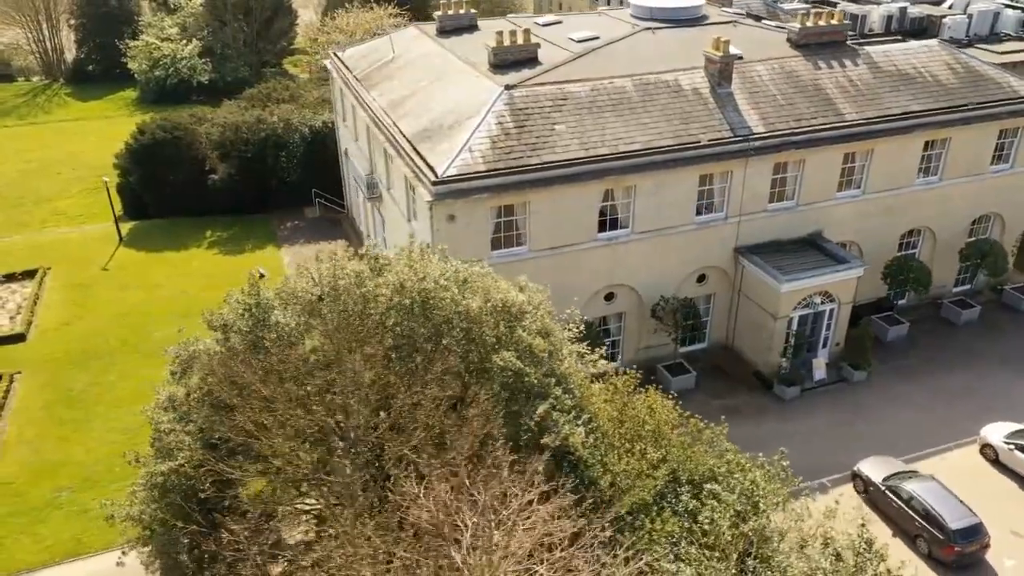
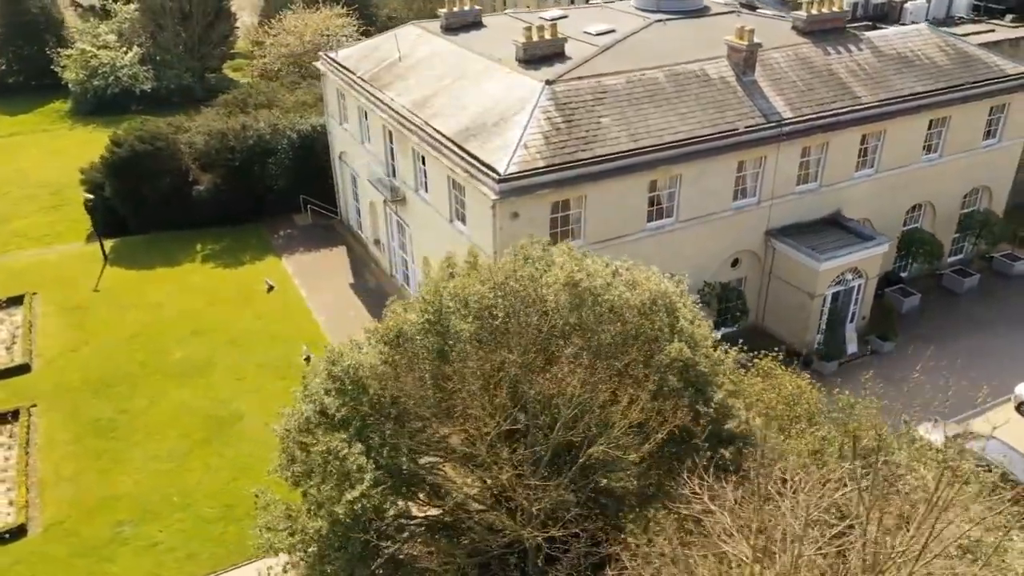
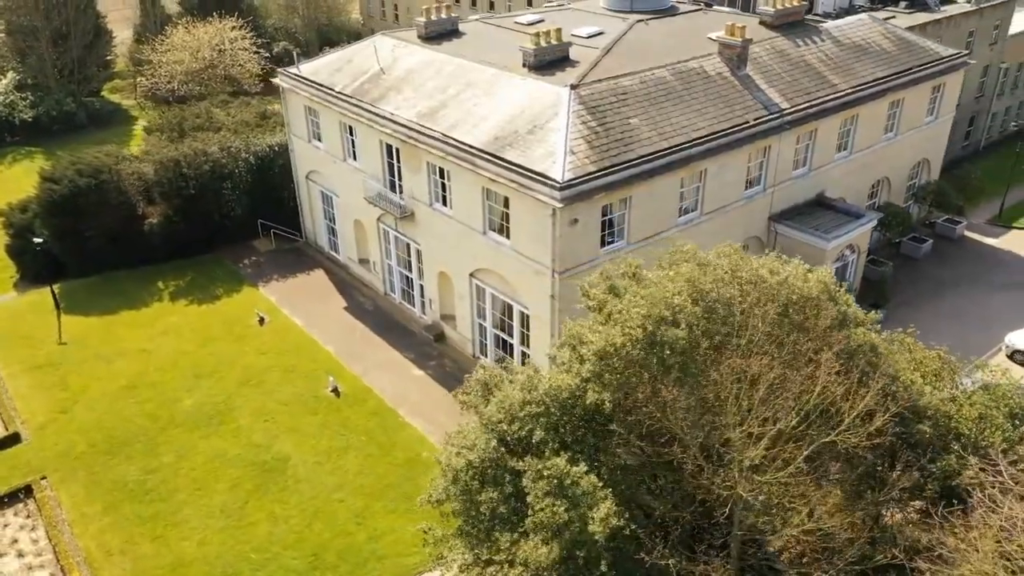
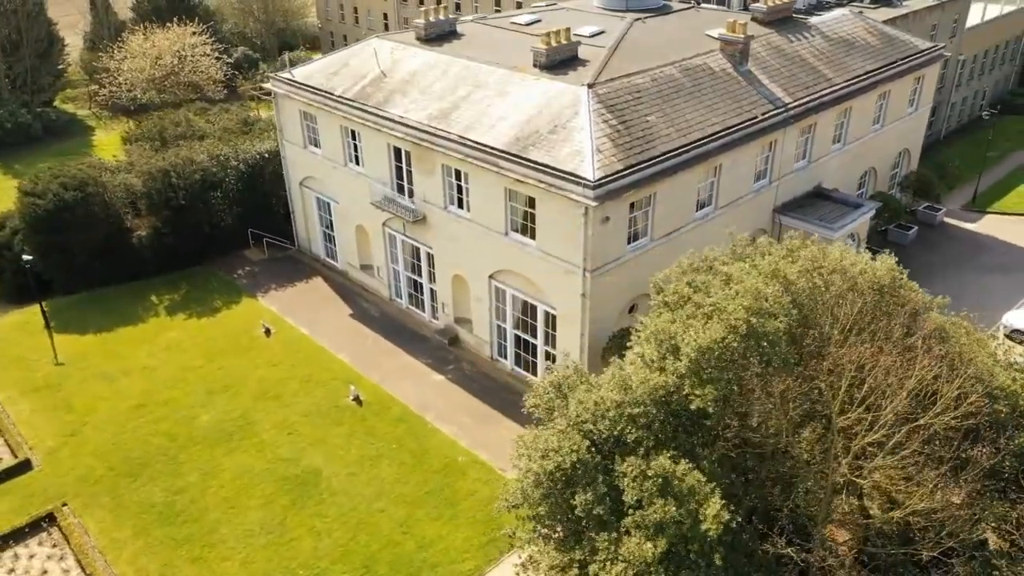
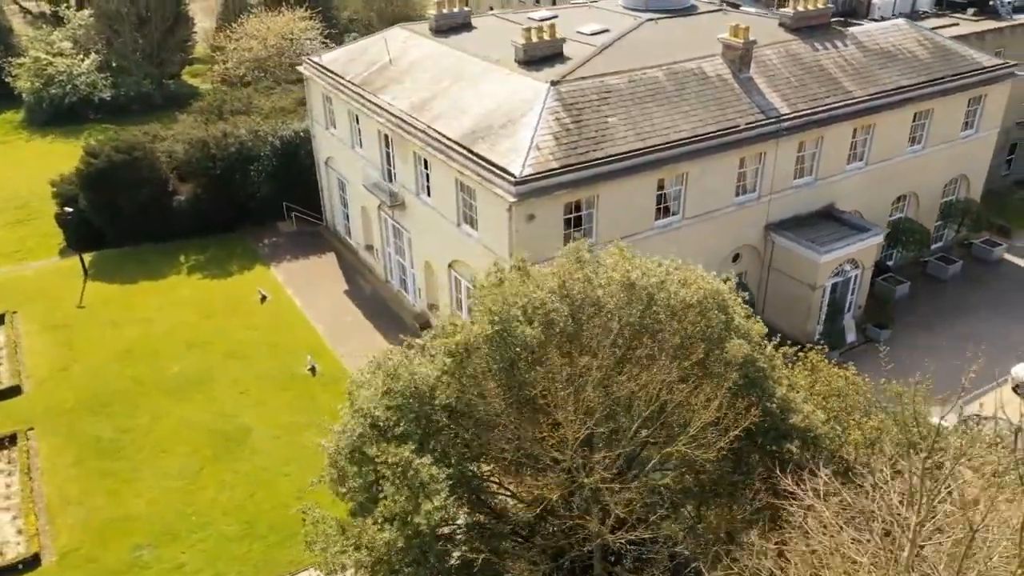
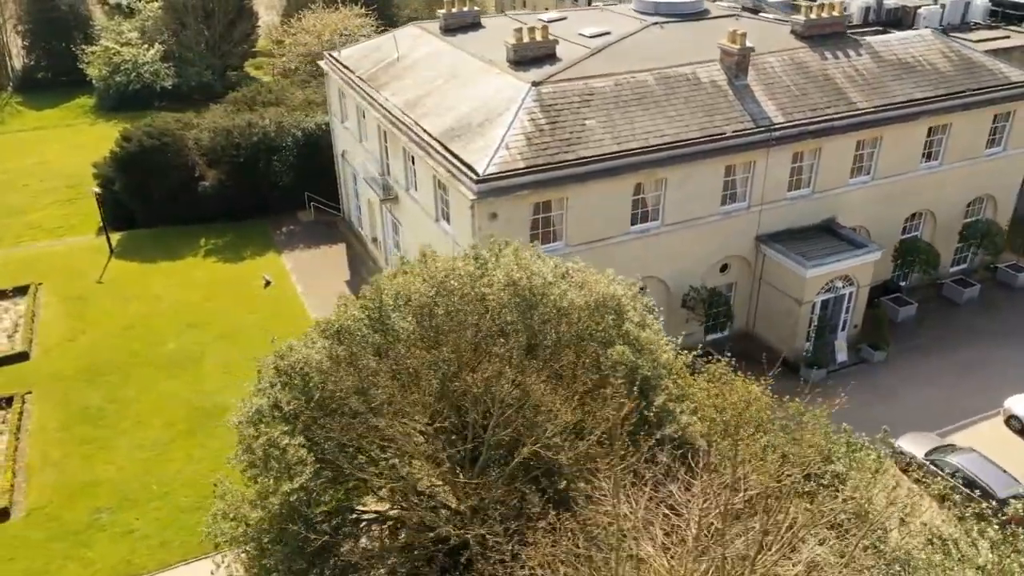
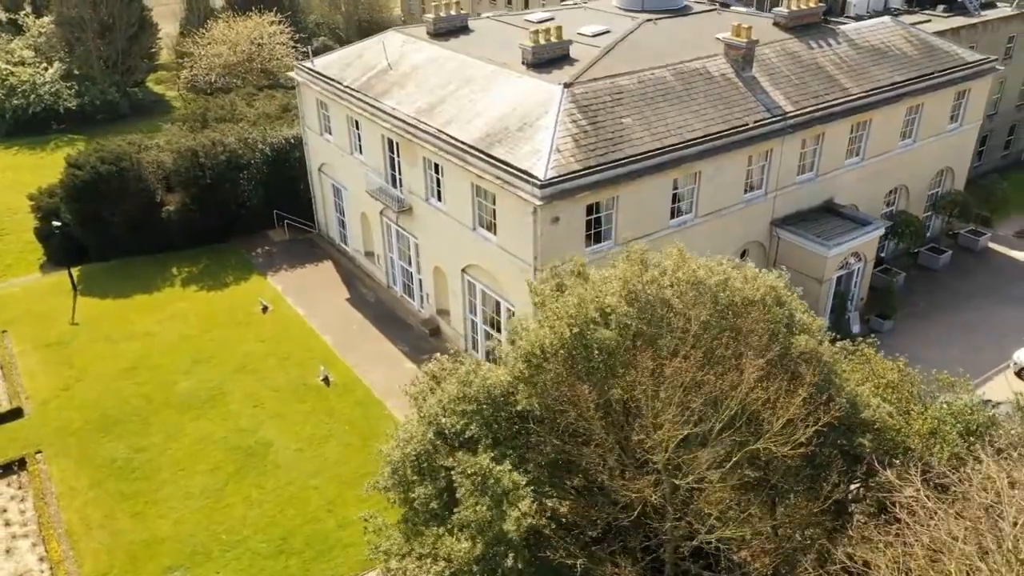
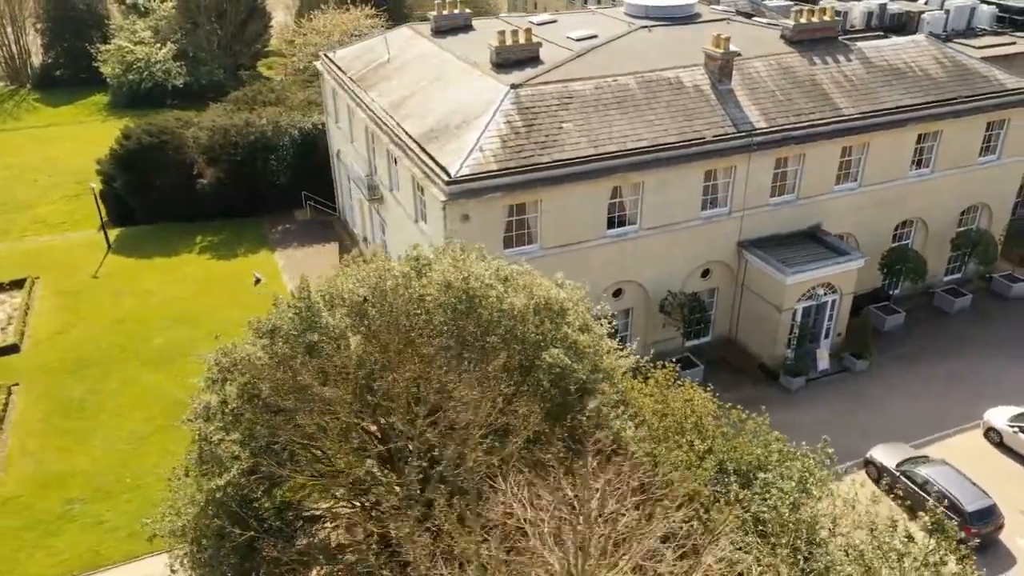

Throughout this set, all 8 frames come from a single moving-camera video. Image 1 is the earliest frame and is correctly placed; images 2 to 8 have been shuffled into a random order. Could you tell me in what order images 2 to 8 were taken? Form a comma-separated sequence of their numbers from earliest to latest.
8, 6, 2, 5, 7, 3, 4
